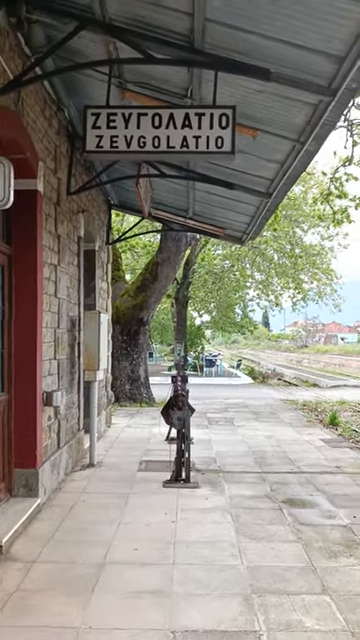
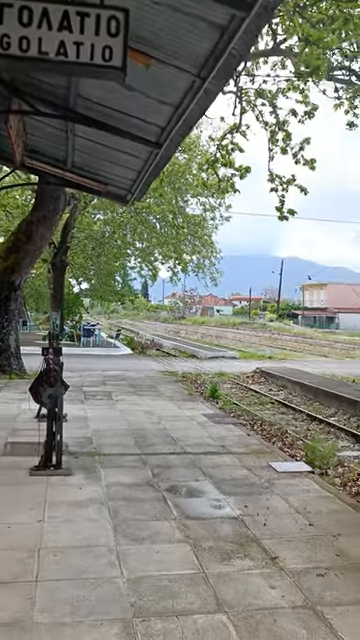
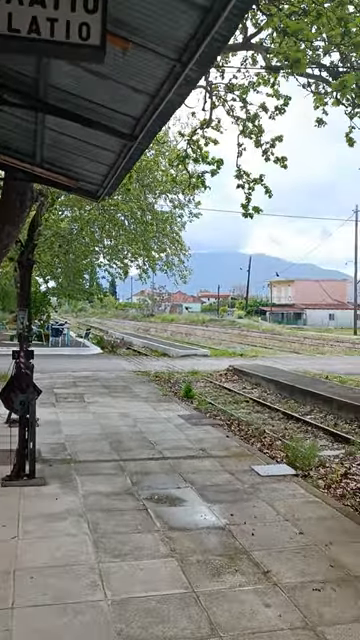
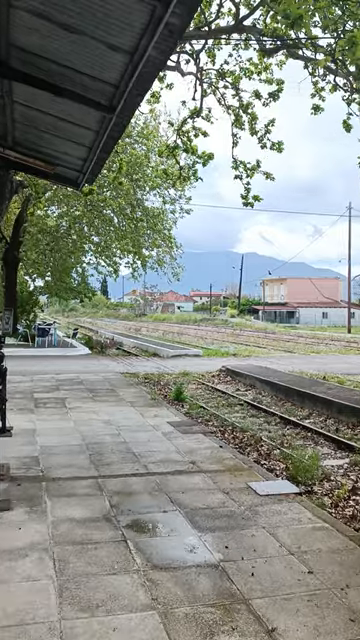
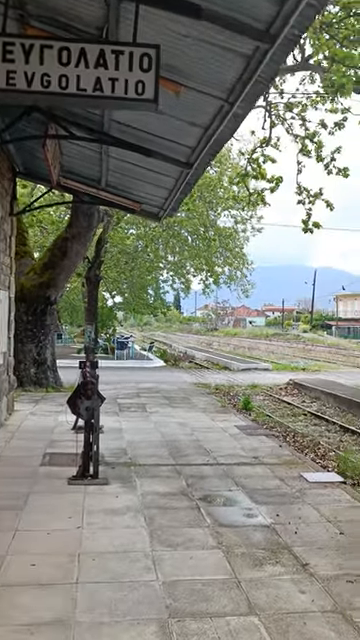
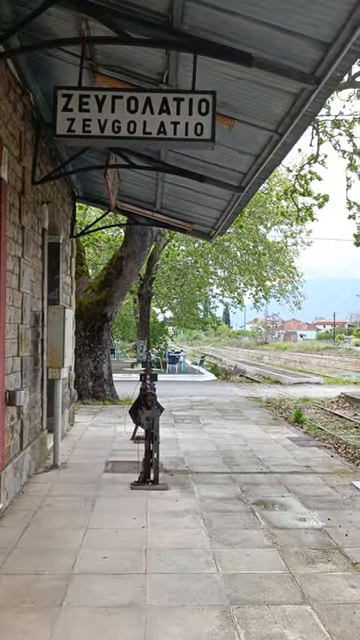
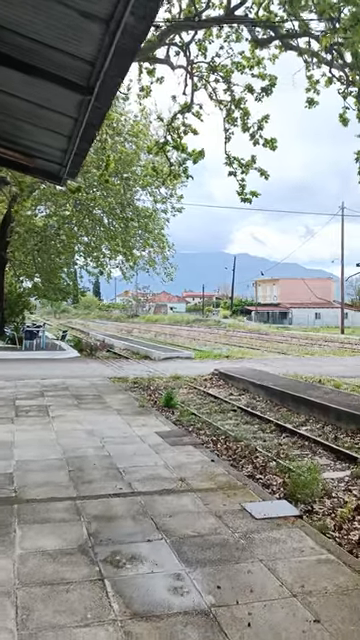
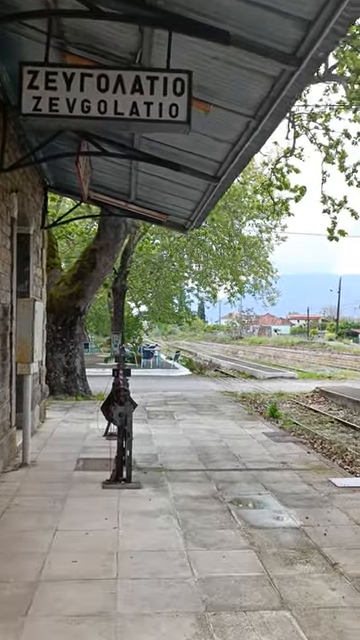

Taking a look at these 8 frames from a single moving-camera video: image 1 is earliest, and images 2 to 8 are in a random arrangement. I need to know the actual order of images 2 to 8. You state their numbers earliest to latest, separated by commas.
6, 8, 5, 2, 3, 4, 7
